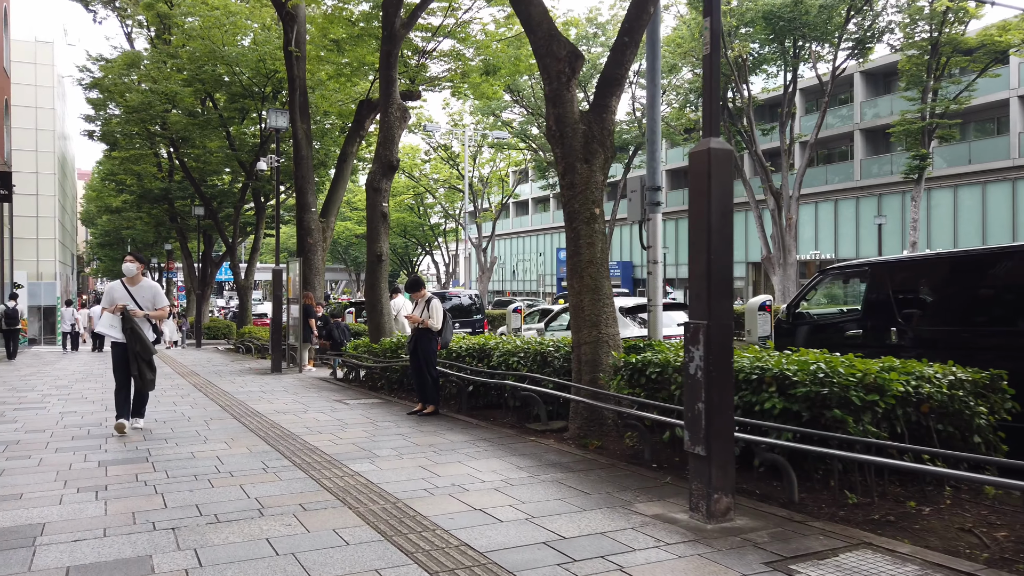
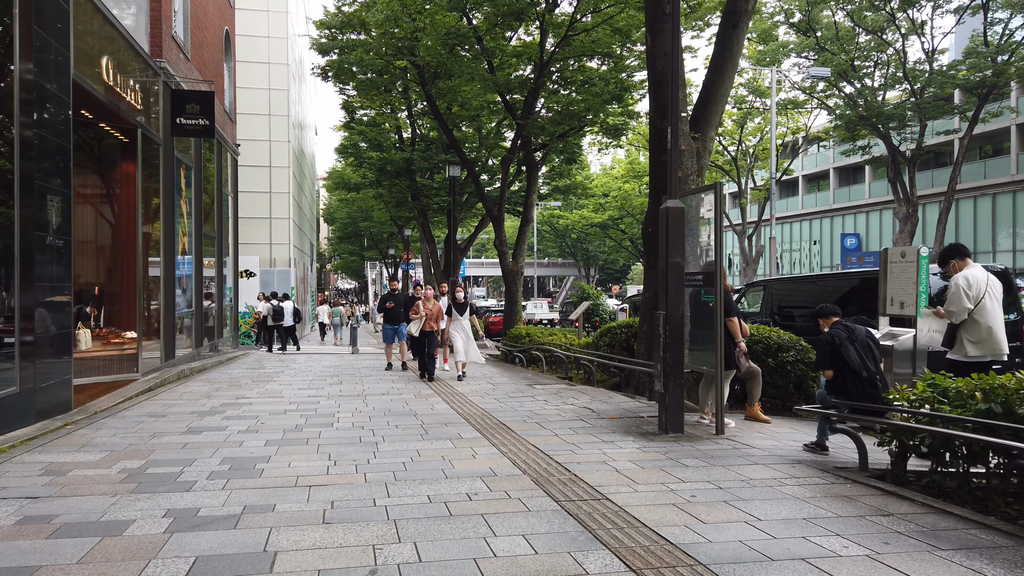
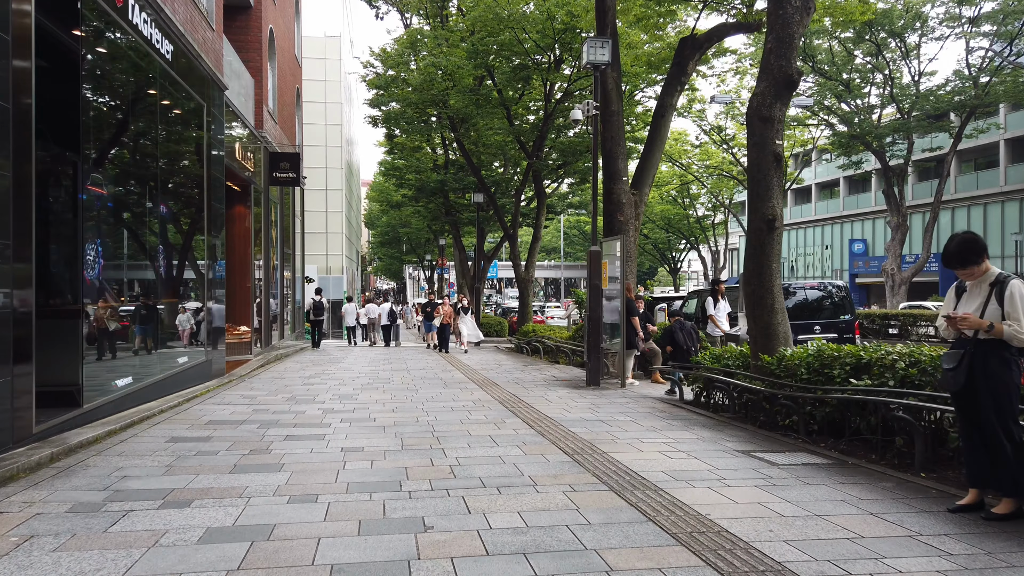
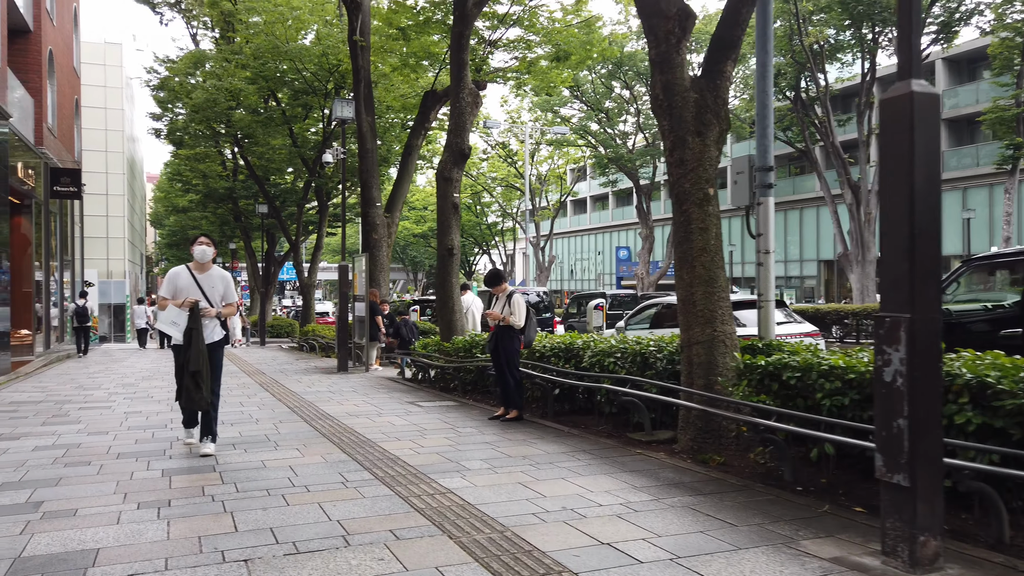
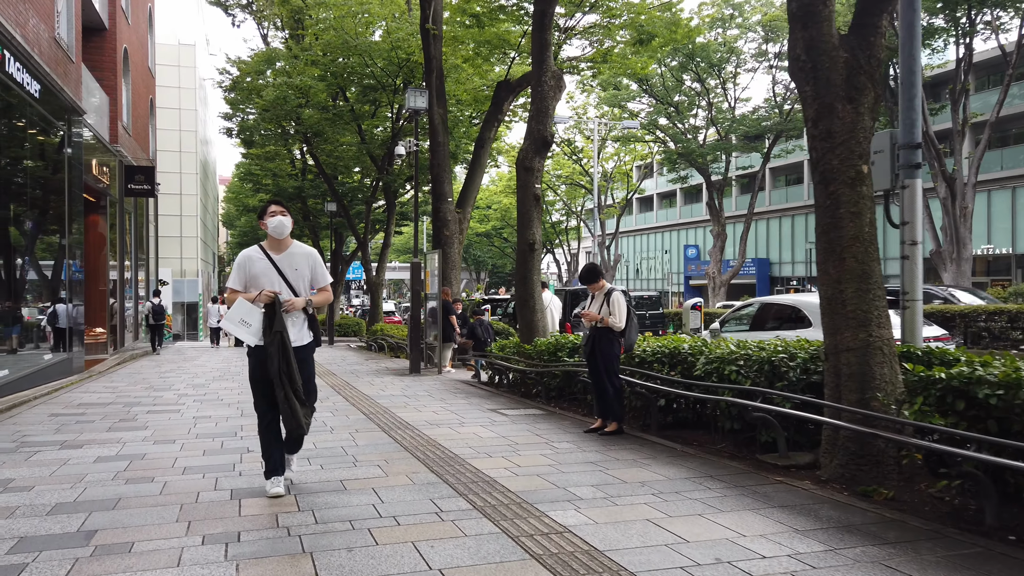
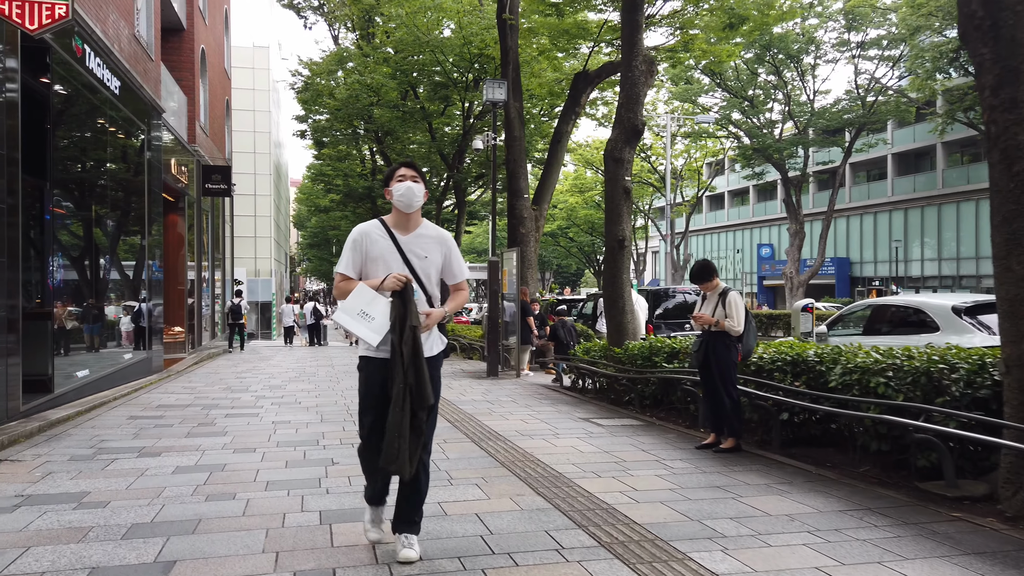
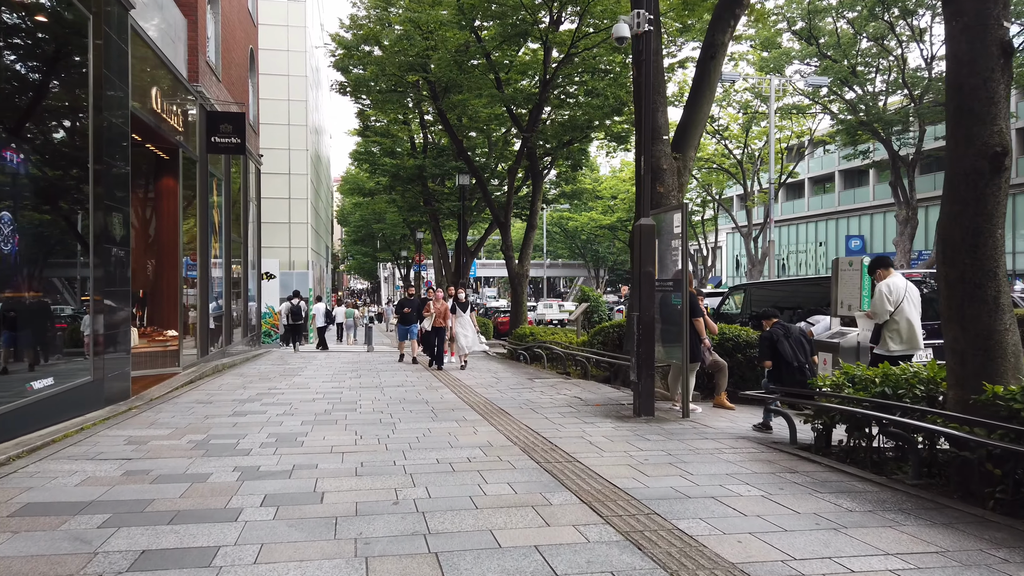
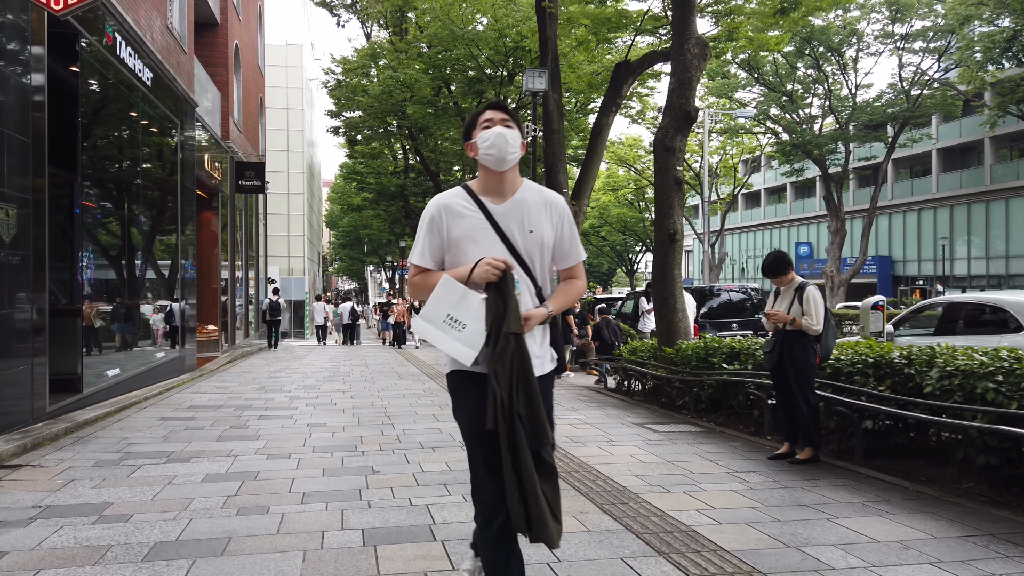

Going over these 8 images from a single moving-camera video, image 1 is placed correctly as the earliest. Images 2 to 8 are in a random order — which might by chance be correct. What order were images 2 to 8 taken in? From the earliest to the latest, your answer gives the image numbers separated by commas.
4, 5, 6, 8, 3, 7, 2
